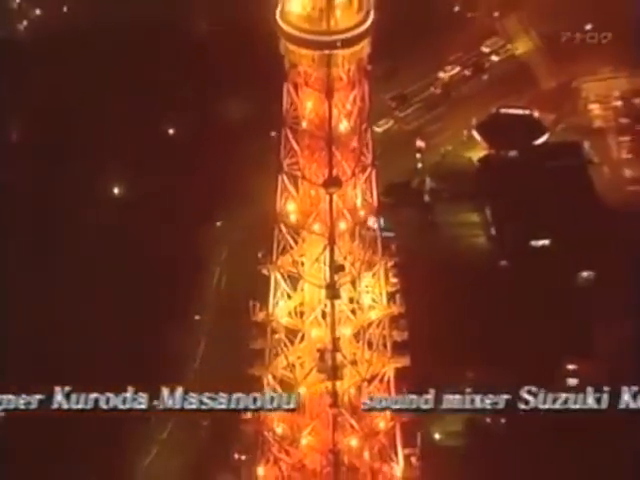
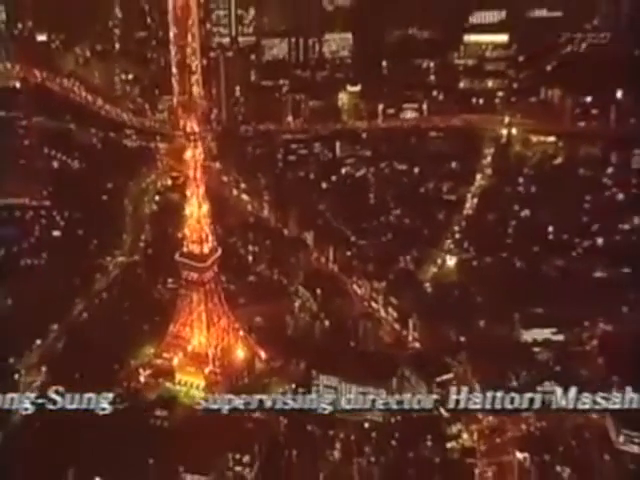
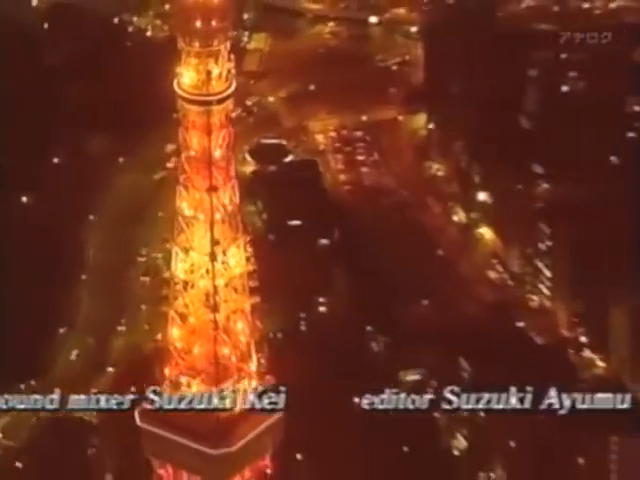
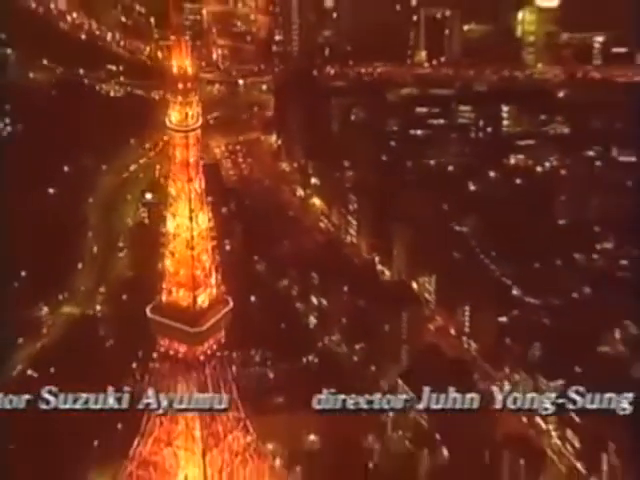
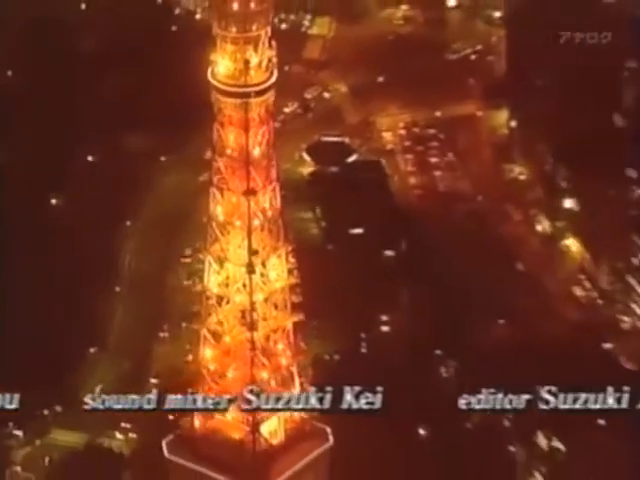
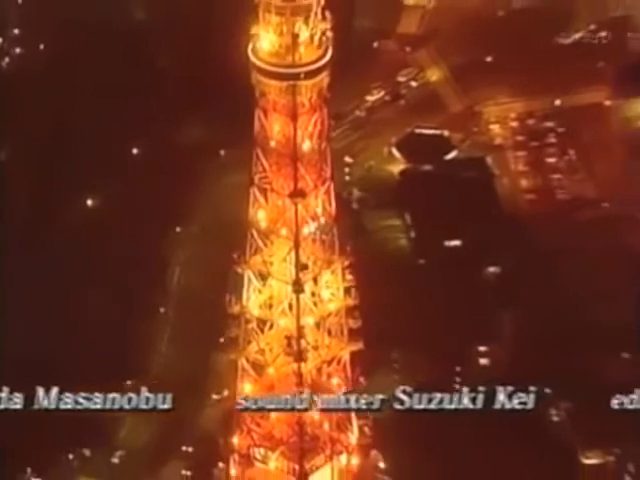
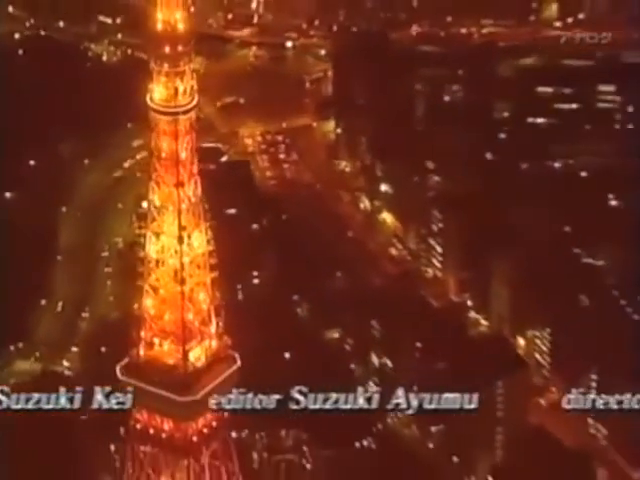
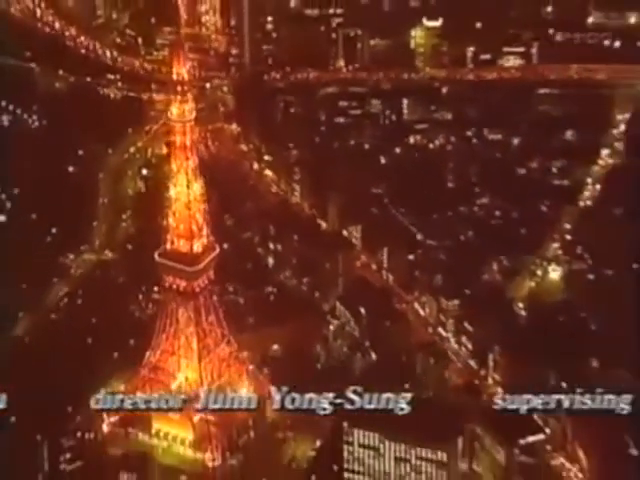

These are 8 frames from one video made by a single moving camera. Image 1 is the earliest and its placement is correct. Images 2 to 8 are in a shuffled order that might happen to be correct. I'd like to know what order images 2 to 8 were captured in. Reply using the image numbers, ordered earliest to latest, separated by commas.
6, 5, 3, 7, 4, 8, 2
